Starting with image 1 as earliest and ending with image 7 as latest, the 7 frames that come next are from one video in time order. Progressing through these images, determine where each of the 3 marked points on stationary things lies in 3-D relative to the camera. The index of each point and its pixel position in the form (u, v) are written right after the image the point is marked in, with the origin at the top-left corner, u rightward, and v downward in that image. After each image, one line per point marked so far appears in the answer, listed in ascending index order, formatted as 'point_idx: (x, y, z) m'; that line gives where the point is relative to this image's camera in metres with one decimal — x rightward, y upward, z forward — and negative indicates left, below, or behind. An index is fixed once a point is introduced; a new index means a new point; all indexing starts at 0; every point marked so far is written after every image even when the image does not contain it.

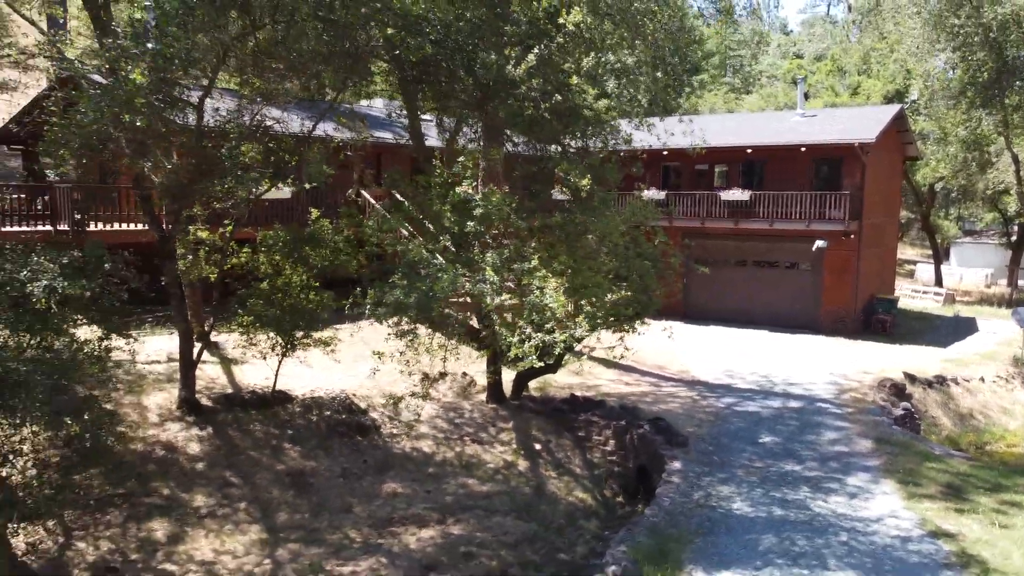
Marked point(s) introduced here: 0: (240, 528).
0: (-3.8, -2.8, +10.0) m
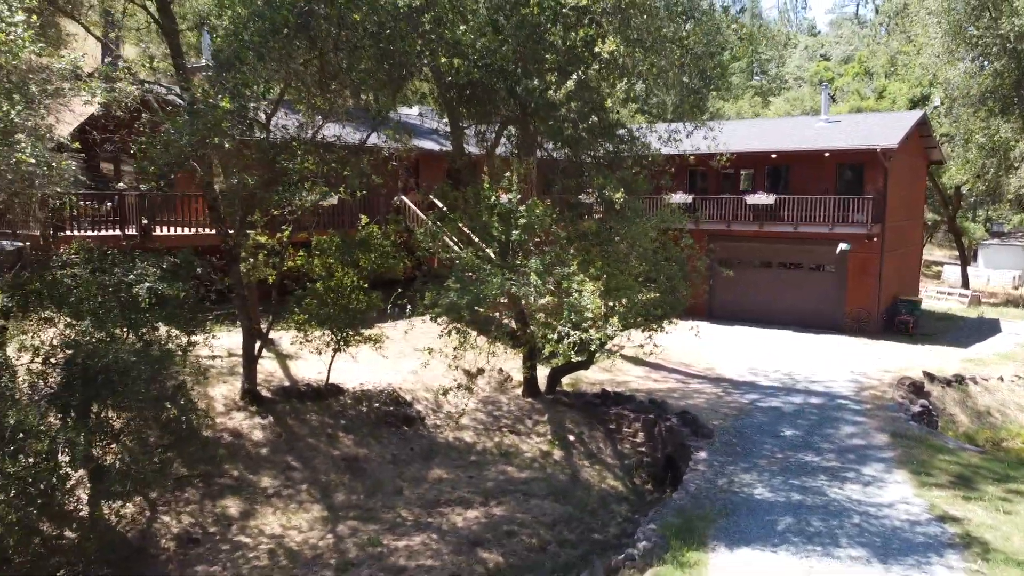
0: (-3.3, -2.8, +11.0) m
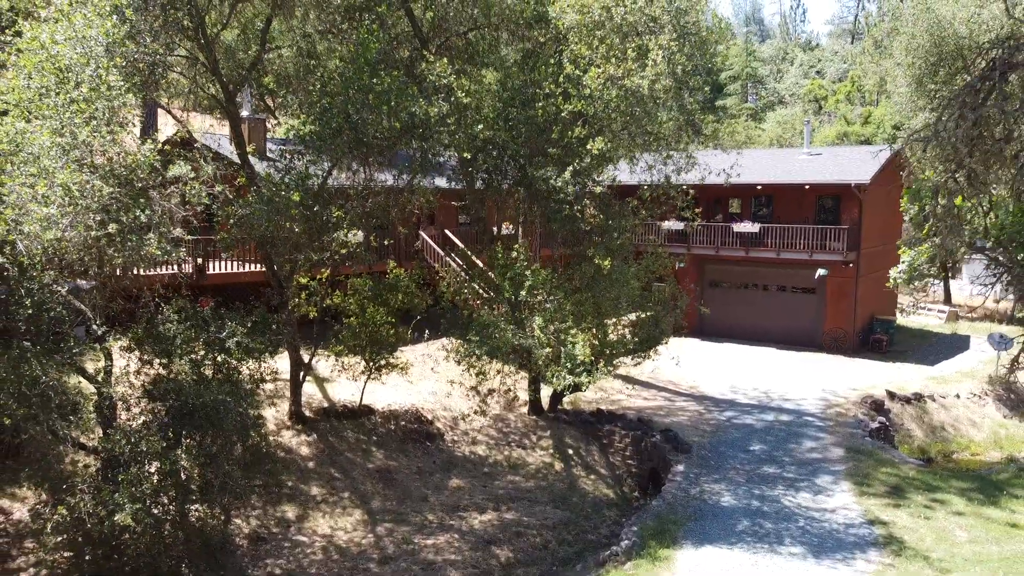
0: (-3.2, -3.5, +13.1) m
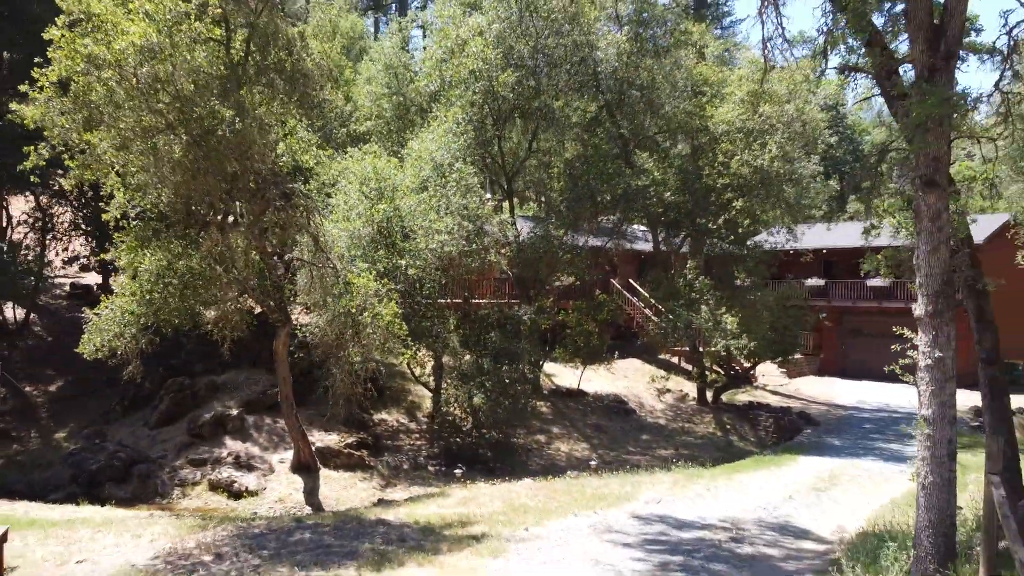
0: (-6.0, -3.7, +16.4) m
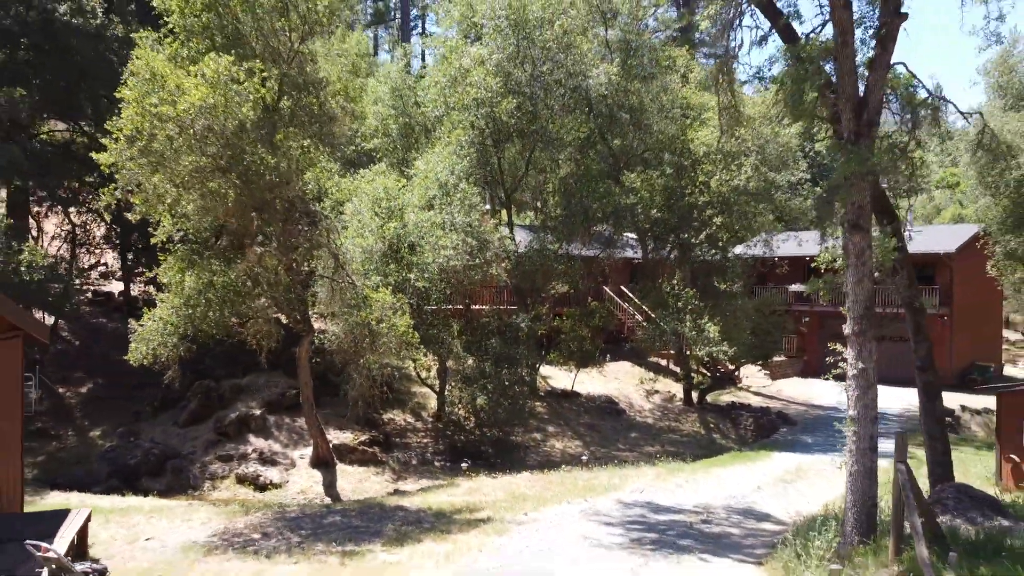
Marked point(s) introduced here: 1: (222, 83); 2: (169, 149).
0: (-6.0, -3.9, +18.0) m
1: (-4.2, +3.0, +11.9) m
2: (-5.0, +2.0, +11.6) m
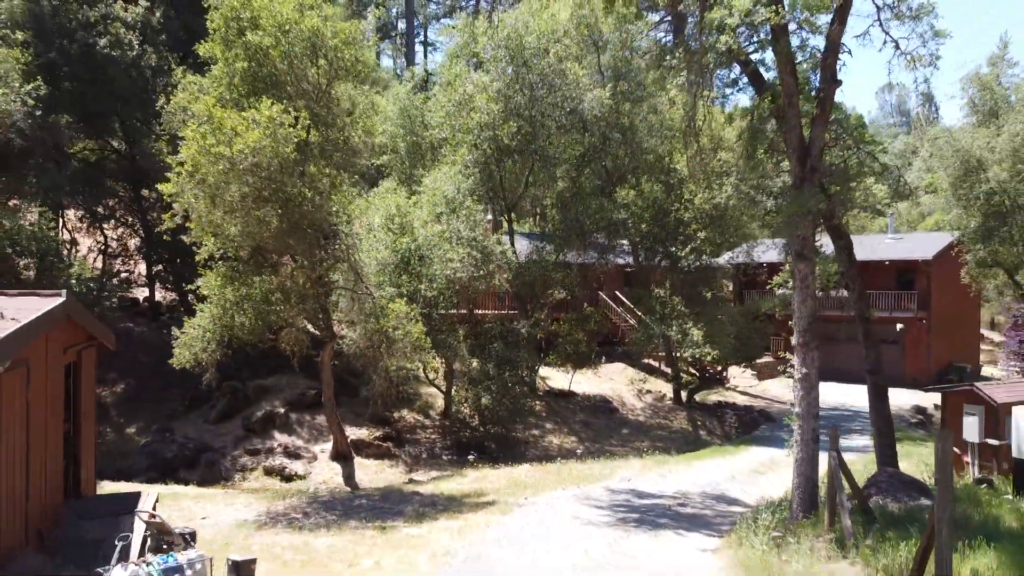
0: (-6.0, -4.2, +19.9) m
1: (-4.2, +2.8, +13.7) m
2: (-4.9, +1.8, +13.5) m
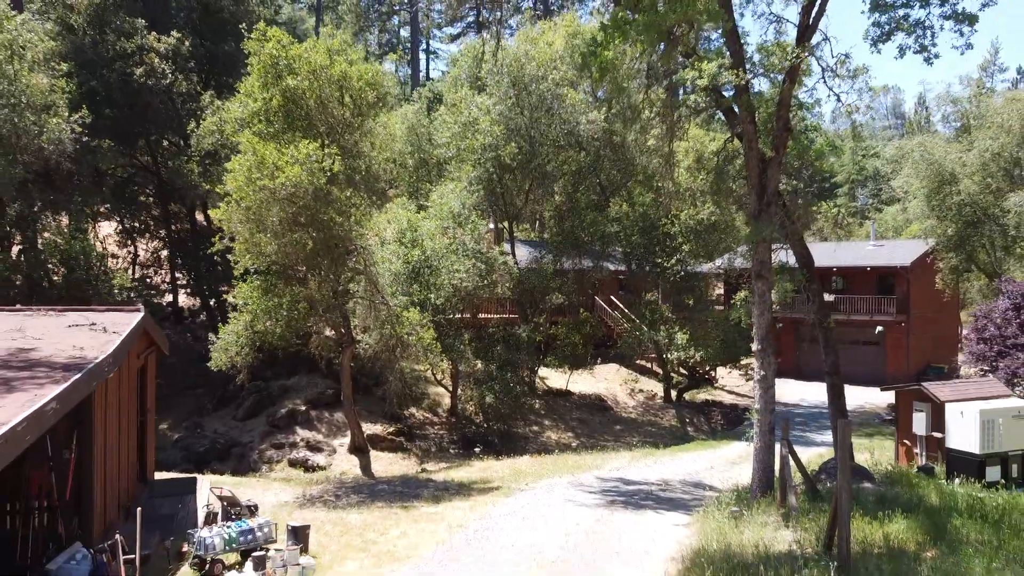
0: (-6.0, -4.4, +21.9) m
1: (-4.2, +2.5, +15.7) m
2: (-4.9, +1.5, +15.5) m
